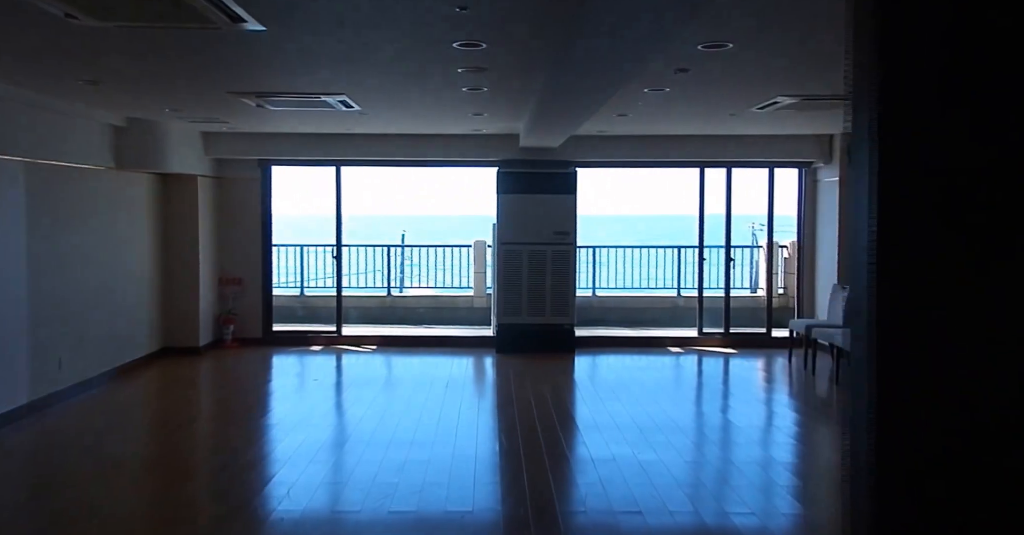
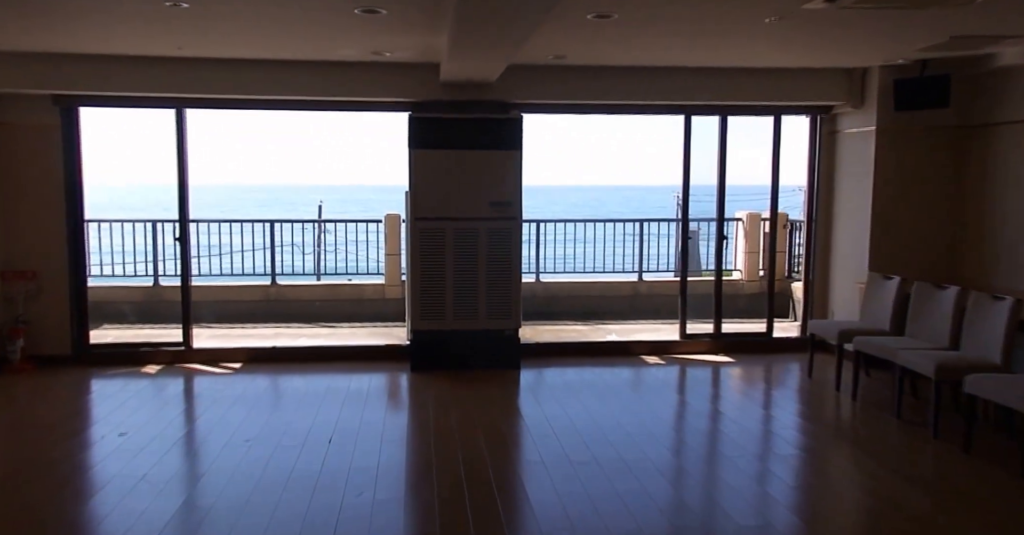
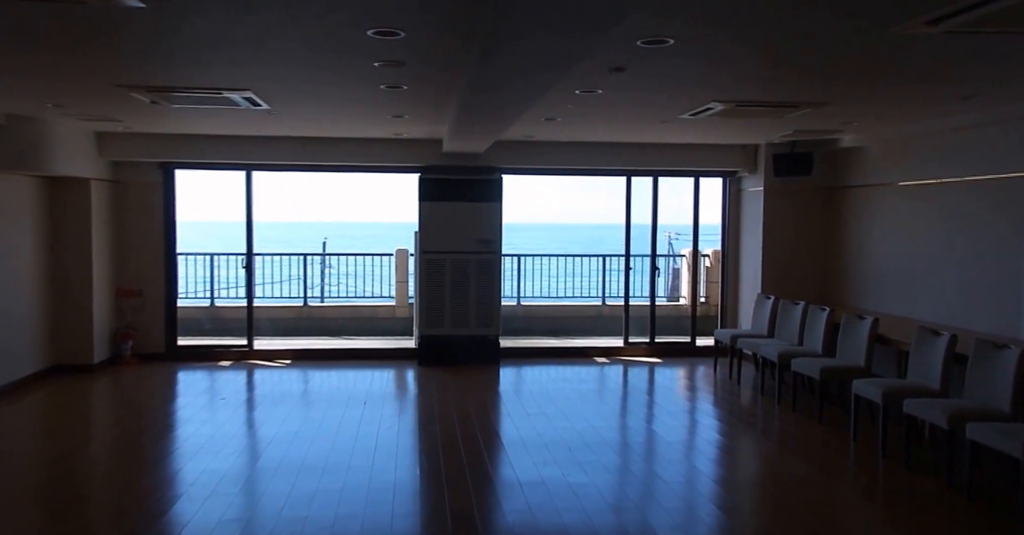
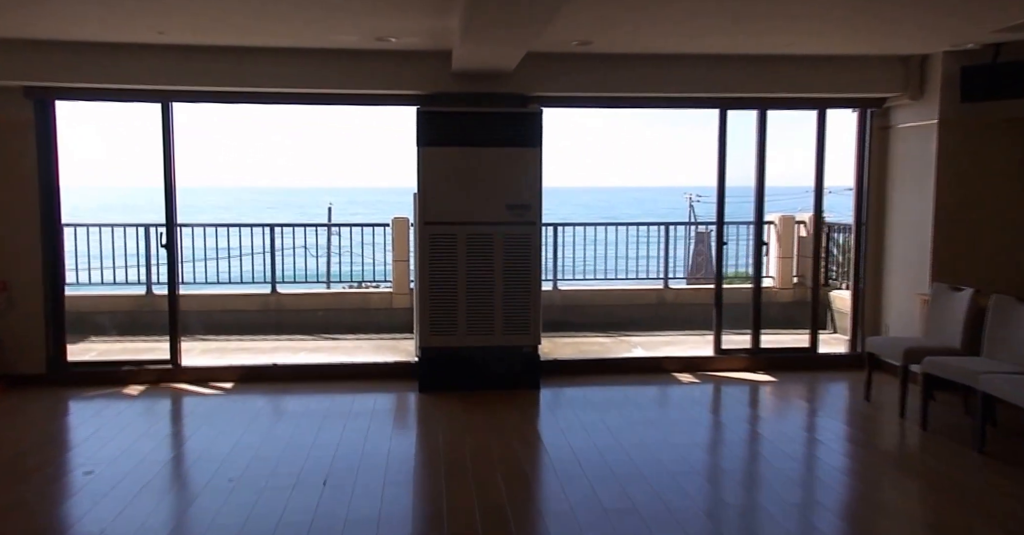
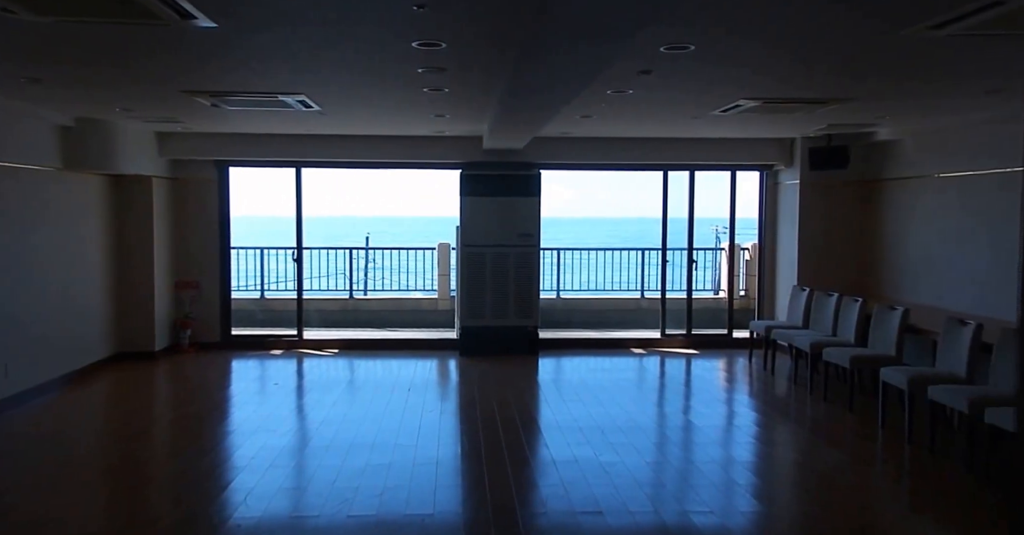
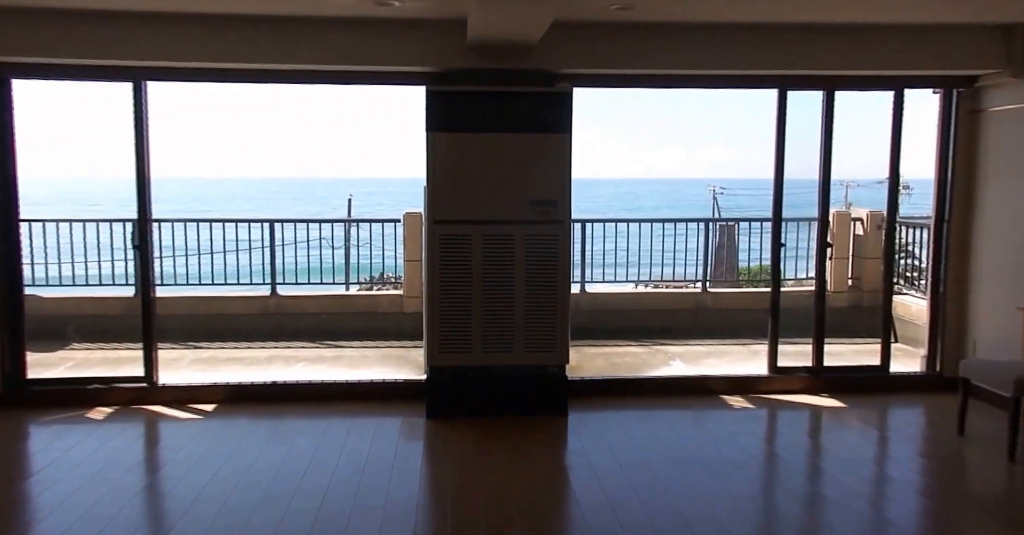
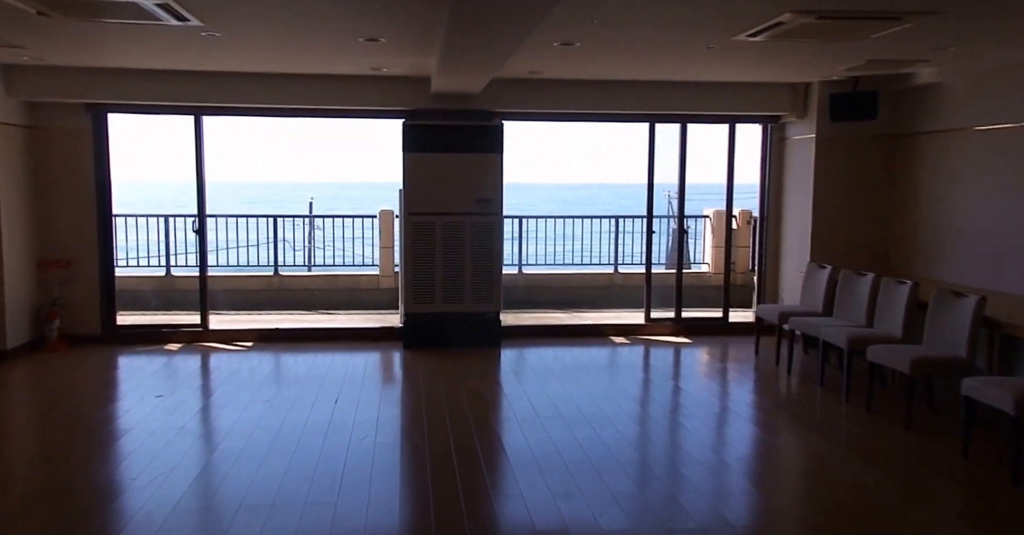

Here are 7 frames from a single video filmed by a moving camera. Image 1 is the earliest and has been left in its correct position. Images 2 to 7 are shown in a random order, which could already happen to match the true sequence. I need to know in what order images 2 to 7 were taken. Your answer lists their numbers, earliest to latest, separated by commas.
5, 3, 7, 2, 4, 6
